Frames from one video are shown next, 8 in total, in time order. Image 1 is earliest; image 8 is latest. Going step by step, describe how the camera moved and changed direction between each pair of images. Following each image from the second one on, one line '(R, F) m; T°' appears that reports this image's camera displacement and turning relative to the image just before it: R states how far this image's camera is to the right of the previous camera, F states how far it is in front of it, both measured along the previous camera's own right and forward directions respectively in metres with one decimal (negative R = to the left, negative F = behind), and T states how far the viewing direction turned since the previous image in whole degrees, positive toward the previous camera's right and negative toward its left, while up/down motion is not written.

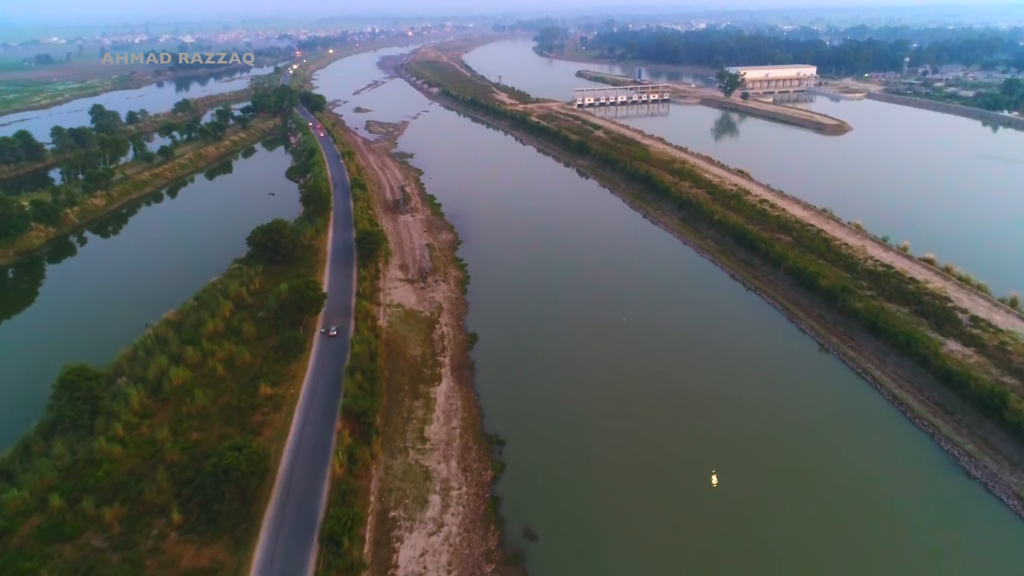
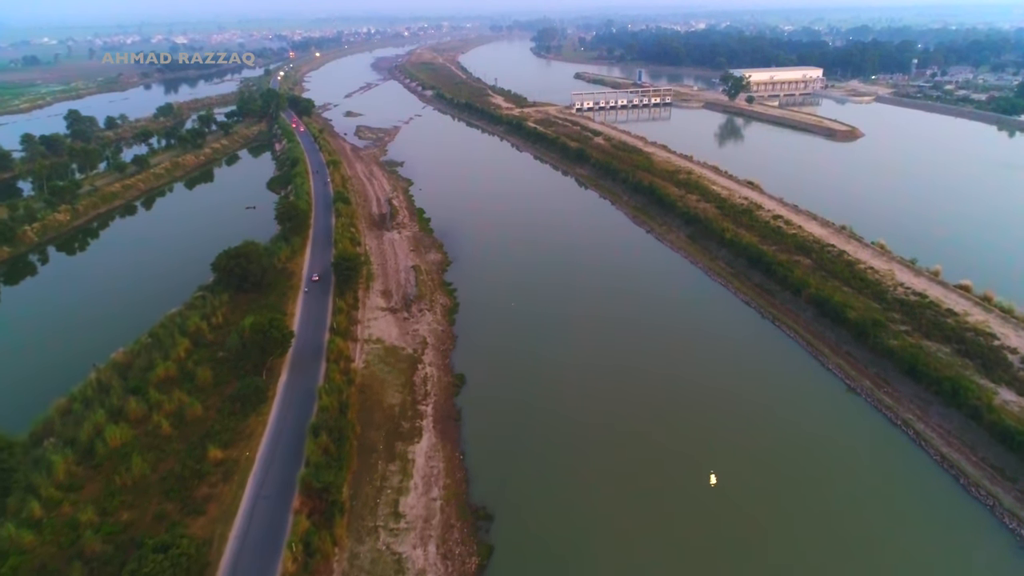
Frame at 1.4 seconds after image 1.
(+0.2, +2.4) m; 0°
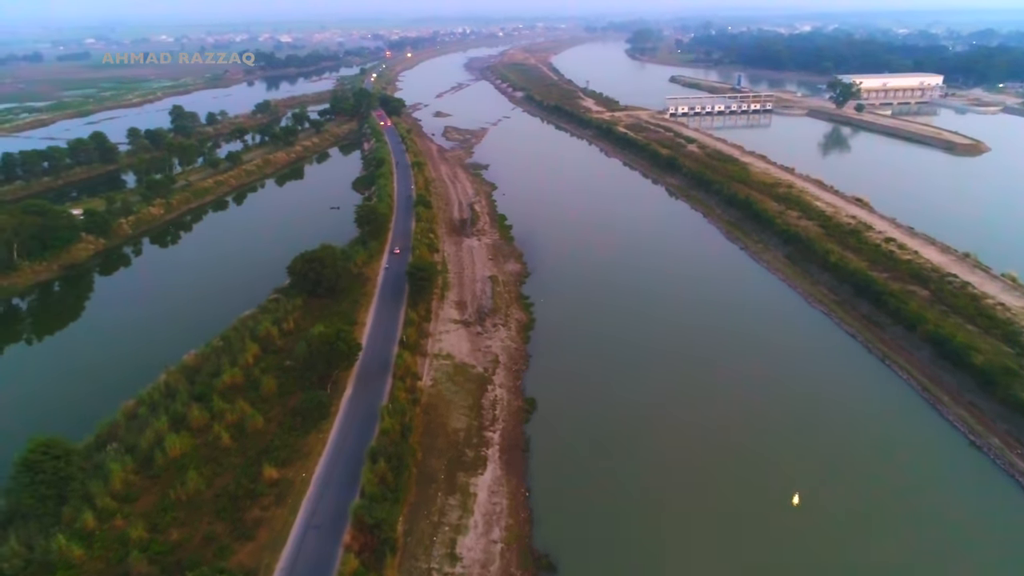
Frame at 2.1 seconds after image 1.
(+0.1, +1.2) m; -7°
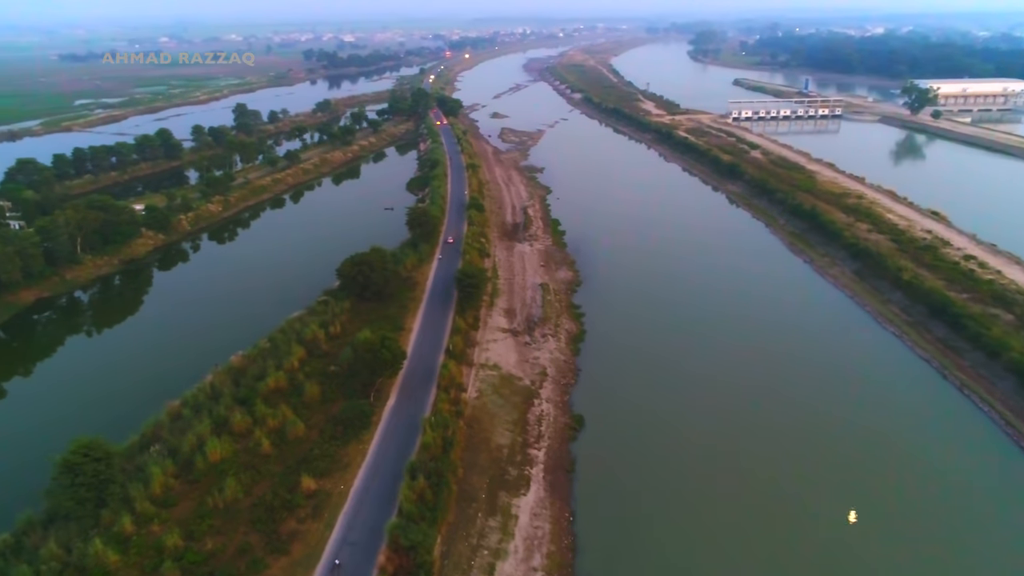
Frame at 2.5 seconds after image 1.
(0.0, +0.6) m; -4°
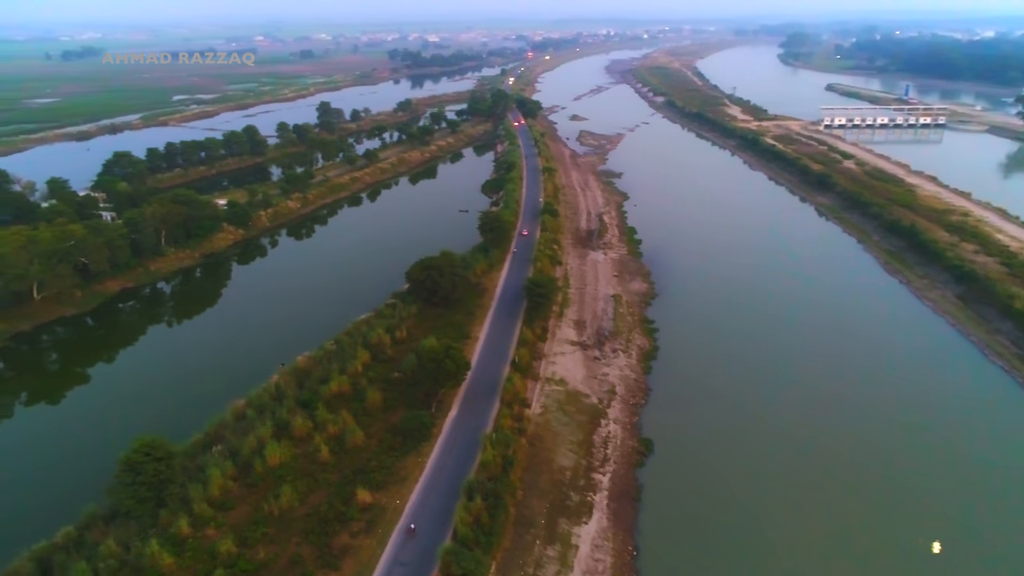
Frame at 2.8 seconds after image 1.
(0.0, +0.7) m; -6°
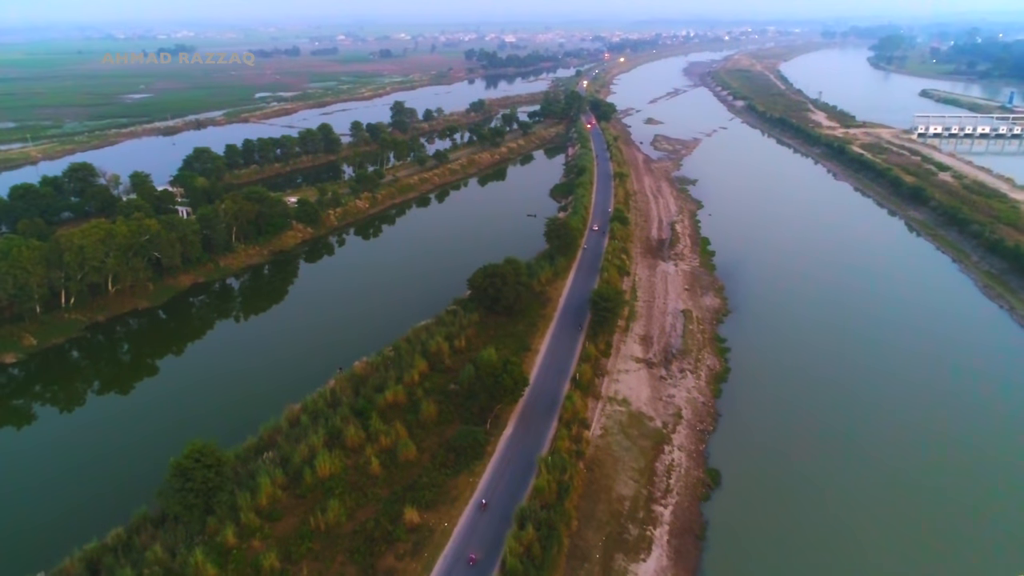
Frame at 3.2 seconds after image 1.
(+0.1, +0.7) m; -5°
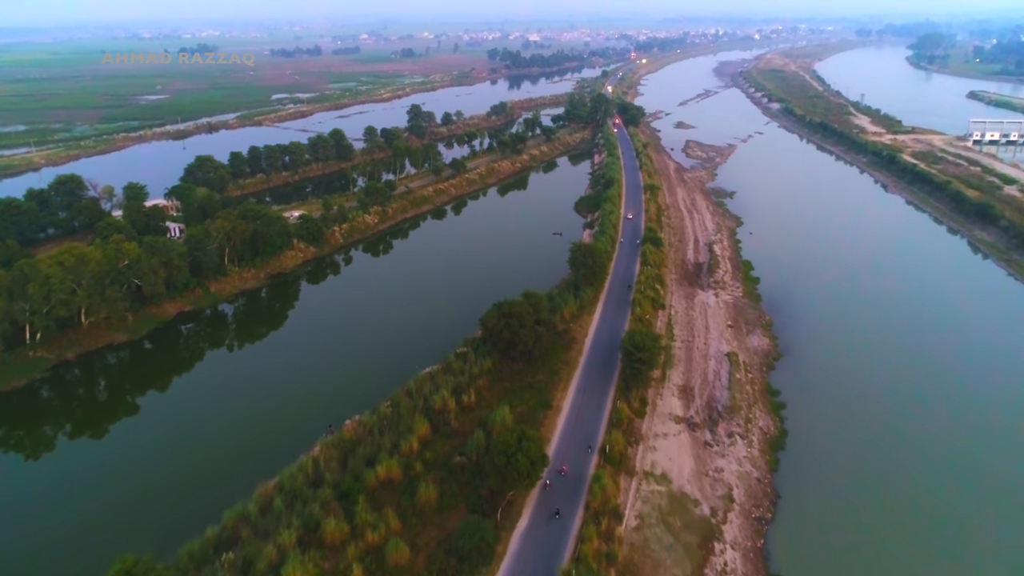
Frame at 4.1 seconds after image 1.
(+0.1, +2.8) m; -2°
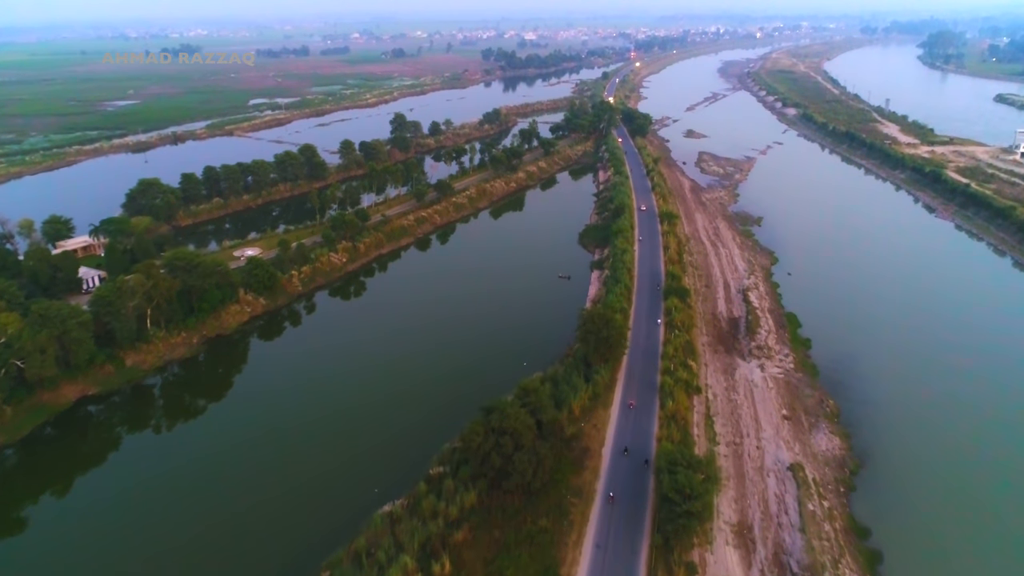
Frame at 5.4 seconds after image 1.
(+0.1, +5.0) m; 0°
